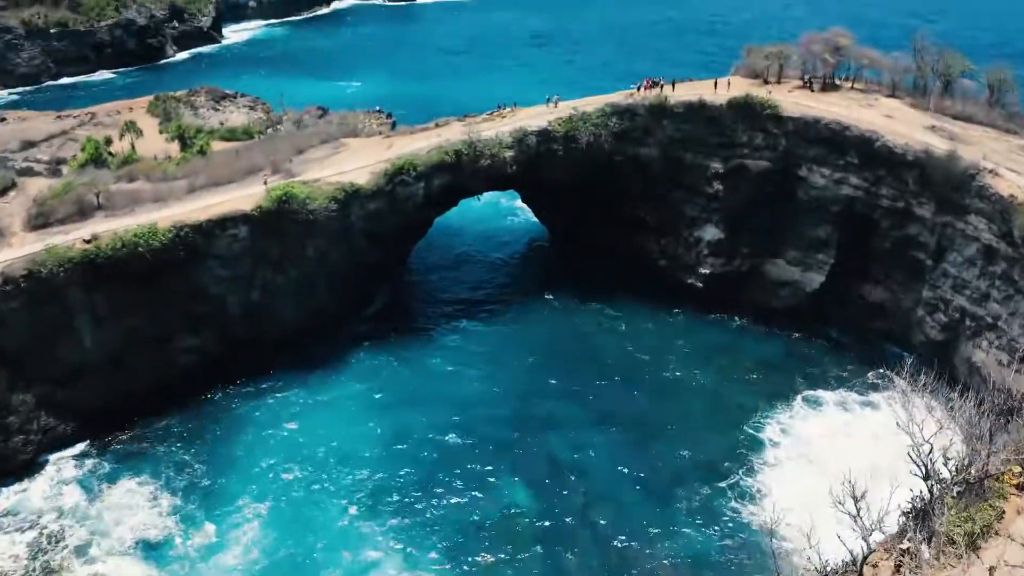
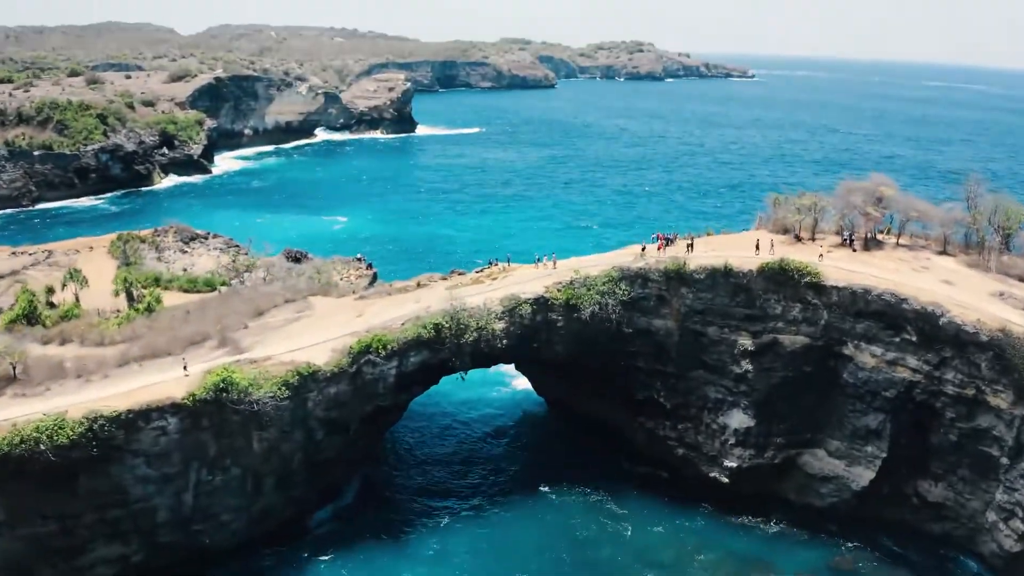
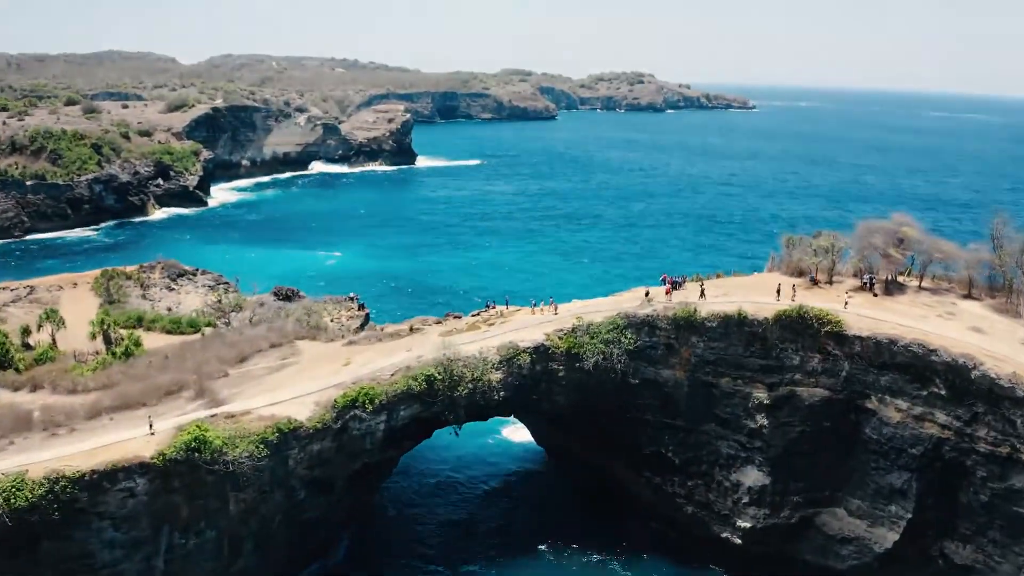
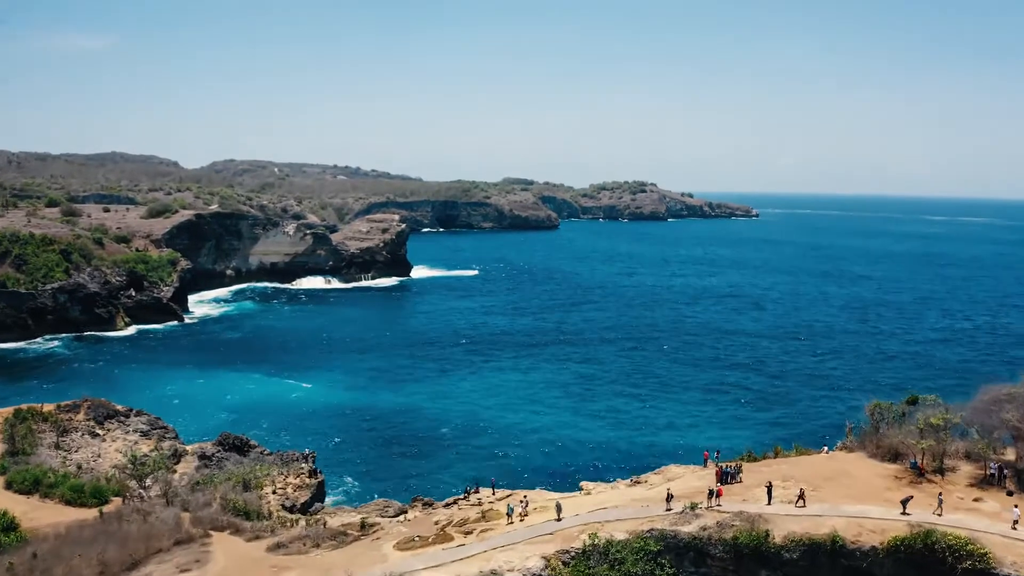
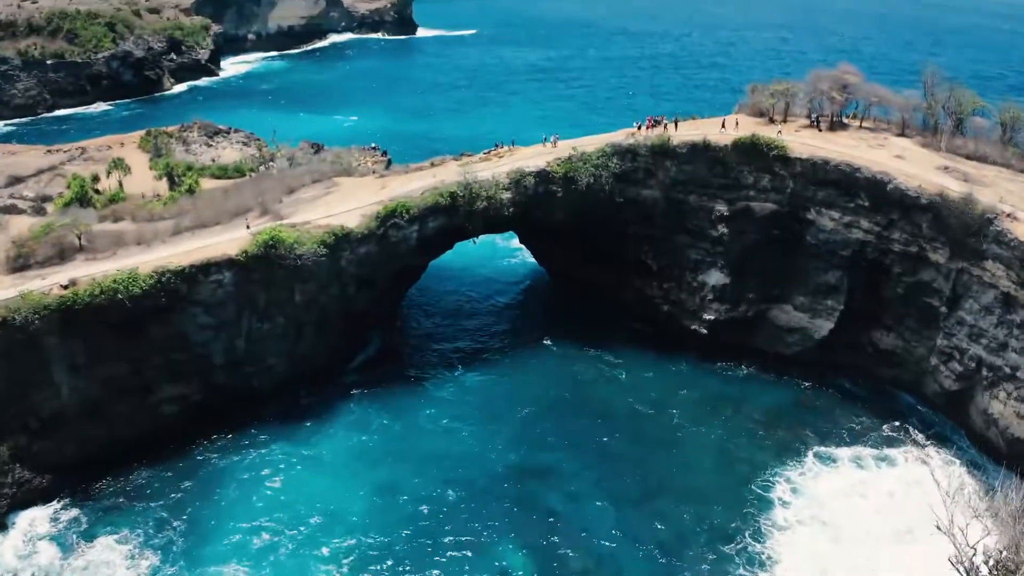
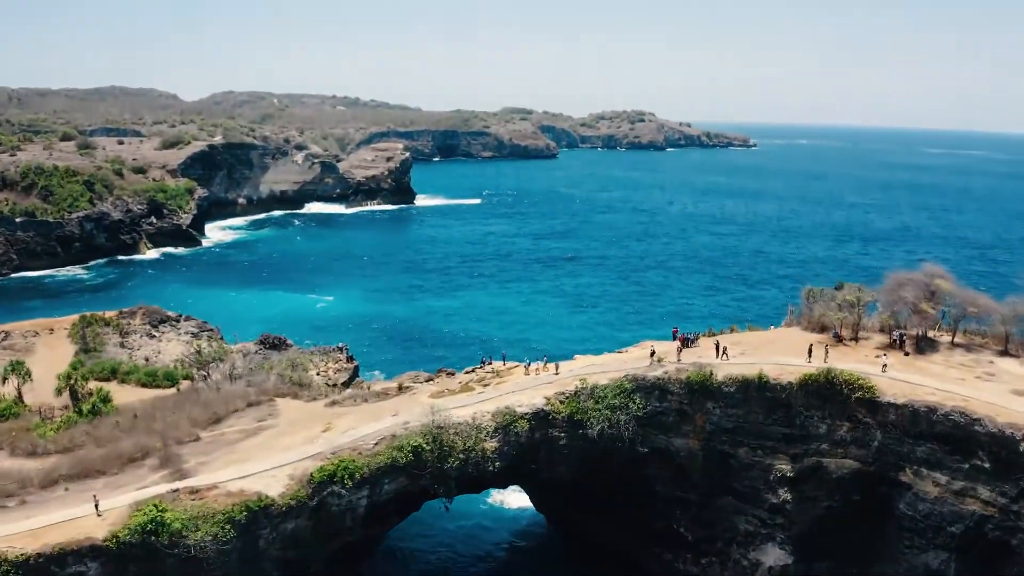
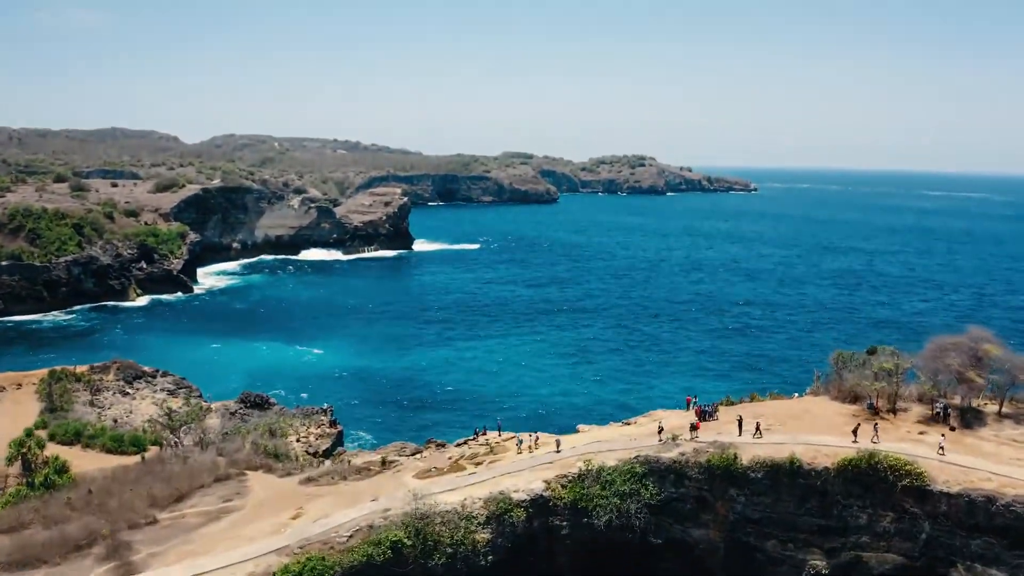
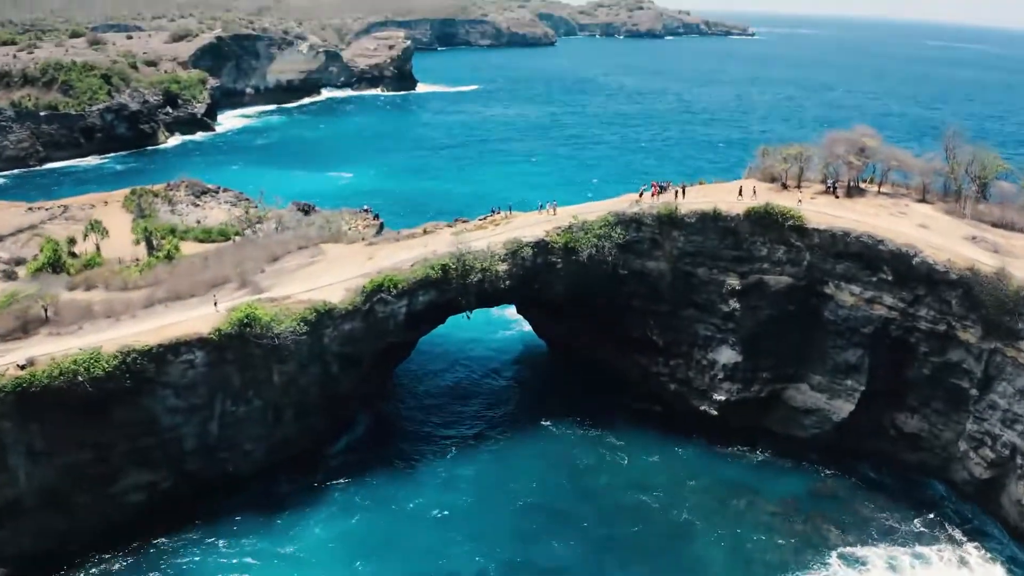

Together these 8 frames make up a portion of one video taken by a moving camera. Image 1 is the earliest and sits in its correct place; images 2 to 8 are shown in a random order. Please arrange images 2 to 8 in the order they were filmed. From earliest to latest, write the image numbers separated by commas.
5, 8, 2, 3, 6, 7, 4
